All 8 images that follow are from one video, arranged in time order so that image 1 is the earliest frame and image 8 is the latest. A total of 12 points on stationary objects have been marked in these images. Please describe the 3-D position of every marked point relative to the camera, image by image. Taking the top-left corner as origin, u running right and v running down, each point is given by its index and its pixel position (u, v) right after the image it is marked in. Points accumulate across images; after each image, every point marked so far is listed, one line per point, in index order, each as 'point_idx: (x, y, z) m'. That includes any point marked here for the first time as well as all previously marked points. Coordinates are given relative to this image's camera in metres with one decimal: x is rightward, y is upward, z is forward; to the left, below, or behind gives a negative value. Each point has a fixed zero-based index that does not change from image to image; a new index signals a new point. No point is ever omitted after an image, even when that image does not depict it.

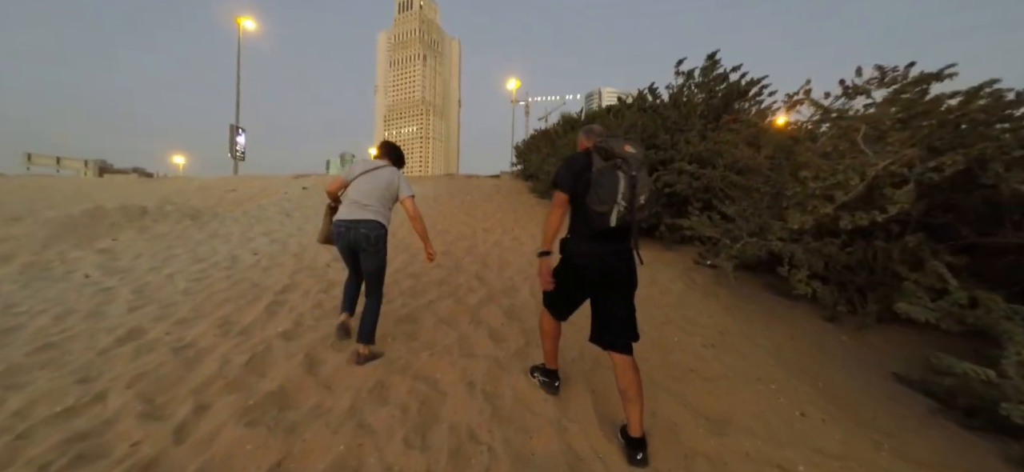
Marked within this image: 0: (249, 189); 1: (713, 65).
0: (-9.5, +1.7, +13.6) m
1: (+3.5, +3.0, +6.4) m
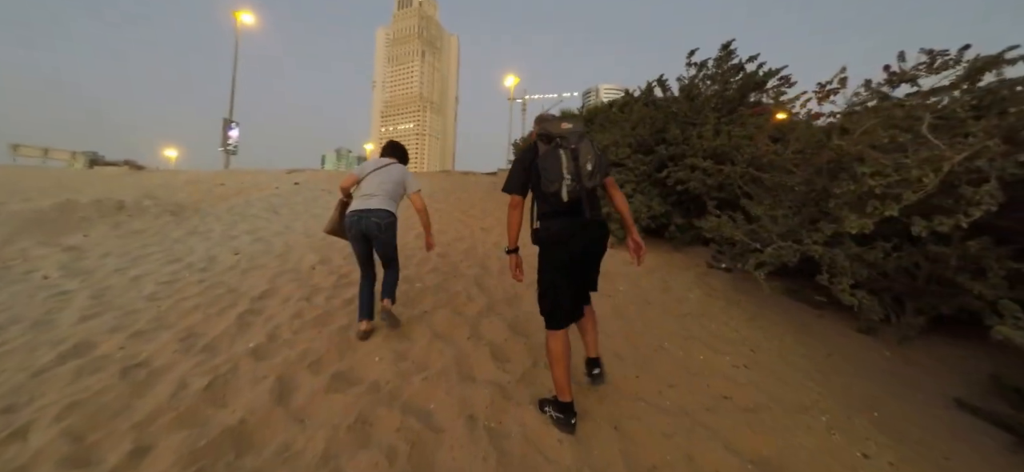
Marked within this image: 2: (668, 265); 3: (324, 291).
0: (-9.5, +1.9, +13.1) m
1: (+3.5, +2.9, +6.0) m
2: (+1.9, -0.4, +5.0) m
3: (-2.0, -0.6, +4.0) m
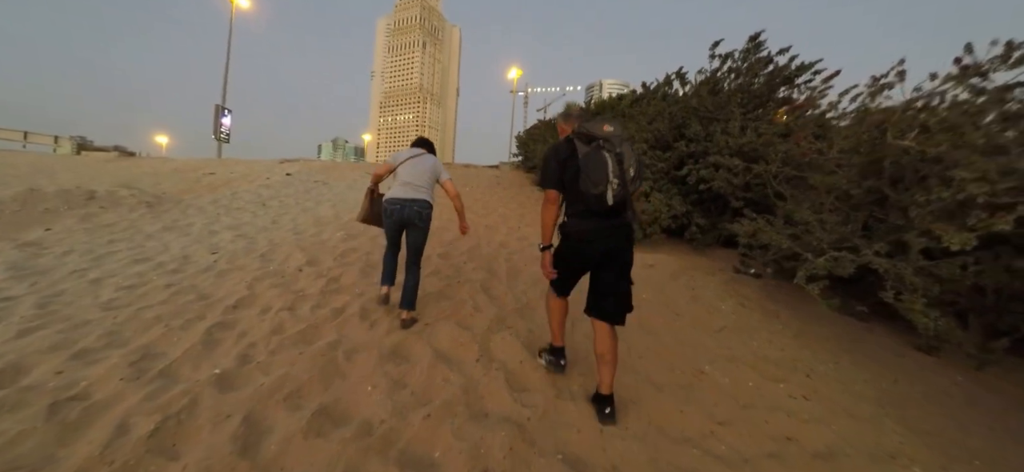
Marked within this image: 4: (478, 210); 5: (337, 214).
0: (-9.5, +2.1, +12.5) m
1: (+3.7, +2.9, +5.6) m
2: (+2.0, -0.5, +4.6) m
3: (-1.9, -0.6, +3.5) m
4: (-0.7, +0.5, +7.7) m
5: (-3.3, +0.4, +7.0) m
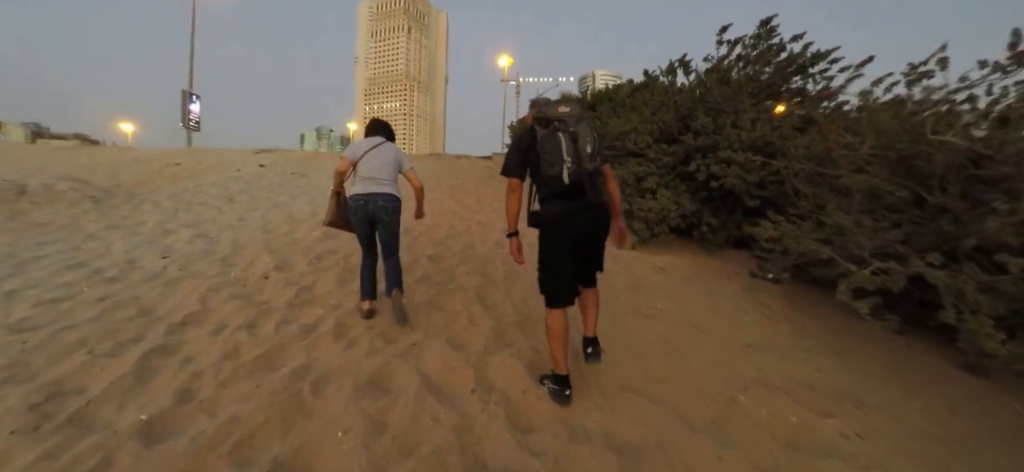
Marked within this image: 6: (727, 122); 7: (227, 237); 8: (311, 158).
0: (-9.8, +2.3, +11.6) m
1: (+3.6, +2.9, +5.2) m
2: (+2.0, -0.5, +4.2) m
3: (-1.9, -0.6, +3.0) m
4: (-0.9, +0.6, +7.3) m
5: (-3.5, +0.5, +6.5) m
6: (+2.8, +1.5, +5.0) m
7: (-3.8, 0.0, +5.0) m
8: (-6.6, +2.5, +12.2) m
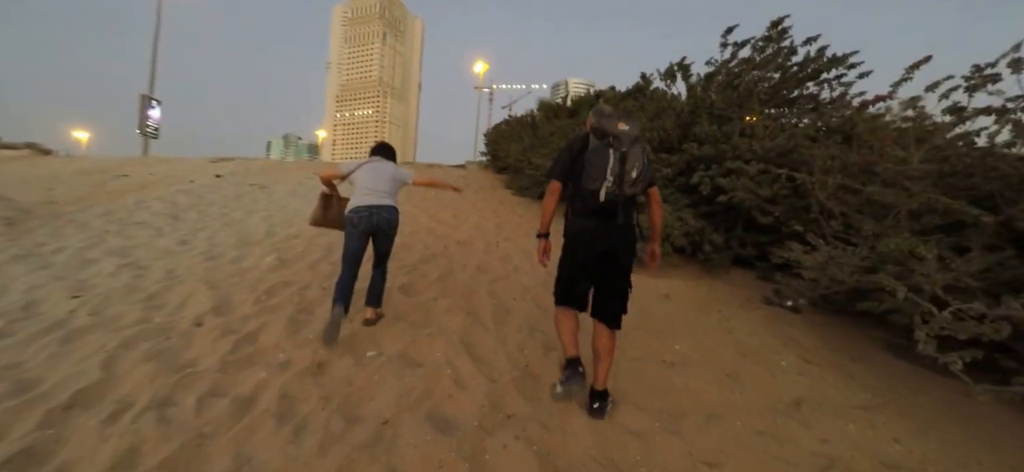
0: (-10.4, +1.7, +10.5) m
1: (+3.4, +2.7, +4.9) m
2: (+1.9, -0.7, +3.8) m
3: (-1.9, -0.9, +2.3) m
4: (-1.2, +0.3, +6.6) m
5: (-3.7, +0.1, +5.7) m
6: (+2.7, +1.3, +4.6) m
7: (-3.9, -0.3, +4.2) m
8: (-7.2, +2.0, +11.2) m
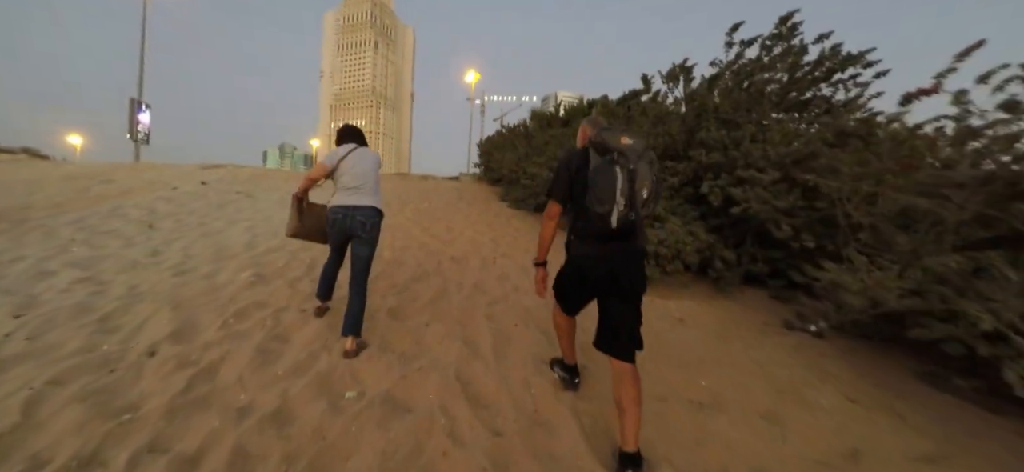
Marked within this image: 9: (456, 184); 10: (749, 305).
0: (-10.4, +1.5, +10.1) m
1: (+3.4, +2.5, +4.6) m
2: (+1.9, -0.9, +3.4) m
3: (-1.9, -1.0, +1.9) m
4: (-1.2, 0.0, +6.3) m
5: (-3.7, -0.1, +5.3) m
6: (+2.7, +1.1, +4.3) m
7: (-3.9, -0.5, +3.8) m
8: (-7.2, +1.7, +10.8) m
9: (-1.6, +1.6, +11.3) m
10: (+2.6, -0.7, +4.0) m
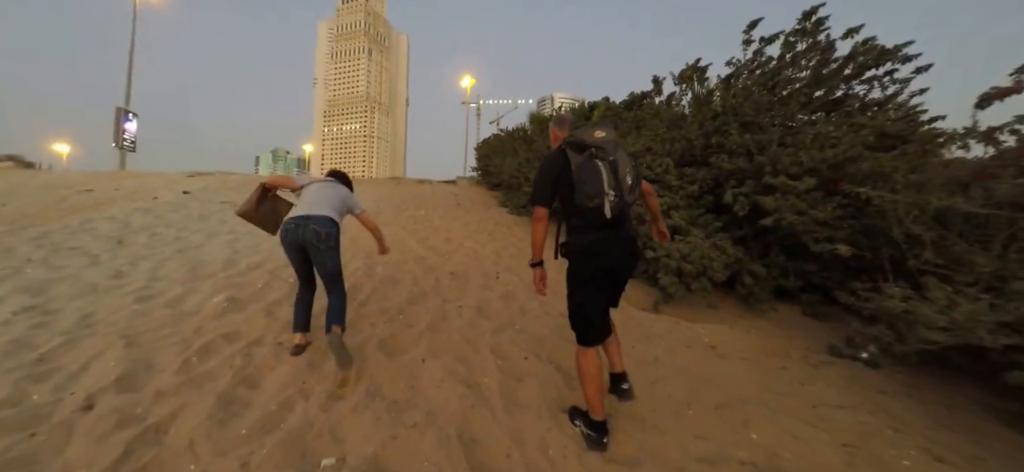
0: (-10.4, +1.2, +9.6) m
1: (+3.4, +2.3, +4.2) m
2: (+2.0, -1.0, +3.0) m
3: (-1.8, -1.1, +1.4) m
4: (-1.1, -0.1, +5.8) m
5: (-3.6, -0.3, +4.8) m
6: (+2.7, +1.0, +3.9) m
7: (-3.9, -0.6, +3.3) m
8: (-7.2, +1.5, +10.4) m
9: (-1.7, +1.4, +10.9) m
10: (+2.6, -0.9, +3.6) m
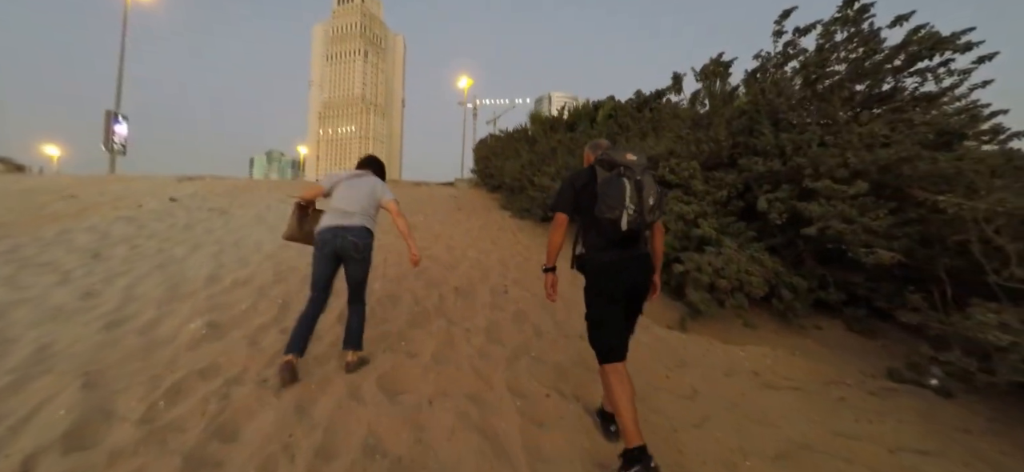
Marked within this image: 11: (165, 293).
0: (-10.3, +0.9, +9.1) m
1: (+3.5, +2.3, +3.9) m
2: (+2.1, -1.1, +2.6) m
3: (-1.6, -1.3, +1.1) m
4: (-1.0, -0.3, +5.5) m
5: (-3.5, -0.4, +4.4) m
6: (+2.8, +0.9, +3.5) m
7: (-3.7, -0.8, +2.9) m
8: (-7.2, +1.3, +10.0) m
9: (-1.6, +1.2, +10.5) m
10: (+2.8, -1.0, +3.3) m
11: (-3.5, -0.6, +3.8) m
